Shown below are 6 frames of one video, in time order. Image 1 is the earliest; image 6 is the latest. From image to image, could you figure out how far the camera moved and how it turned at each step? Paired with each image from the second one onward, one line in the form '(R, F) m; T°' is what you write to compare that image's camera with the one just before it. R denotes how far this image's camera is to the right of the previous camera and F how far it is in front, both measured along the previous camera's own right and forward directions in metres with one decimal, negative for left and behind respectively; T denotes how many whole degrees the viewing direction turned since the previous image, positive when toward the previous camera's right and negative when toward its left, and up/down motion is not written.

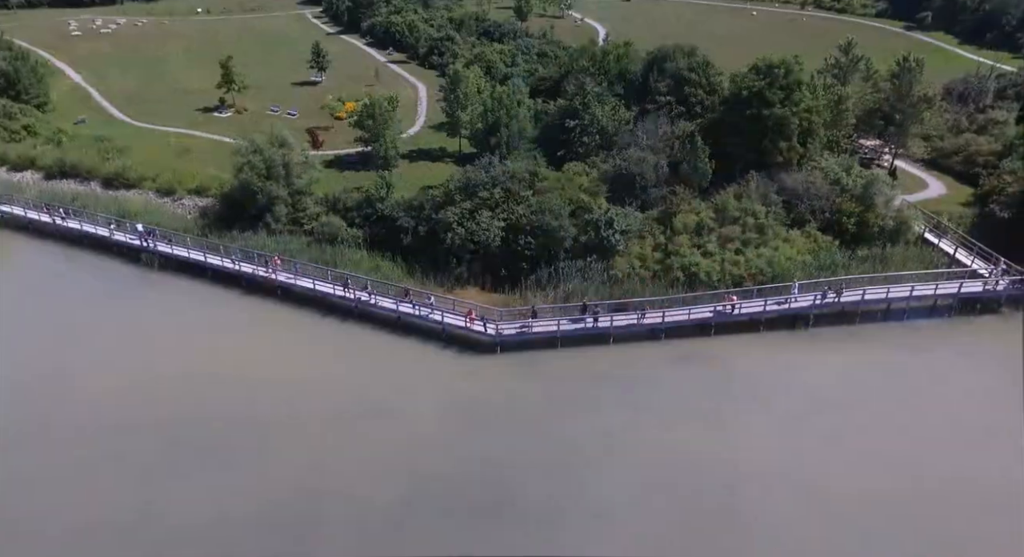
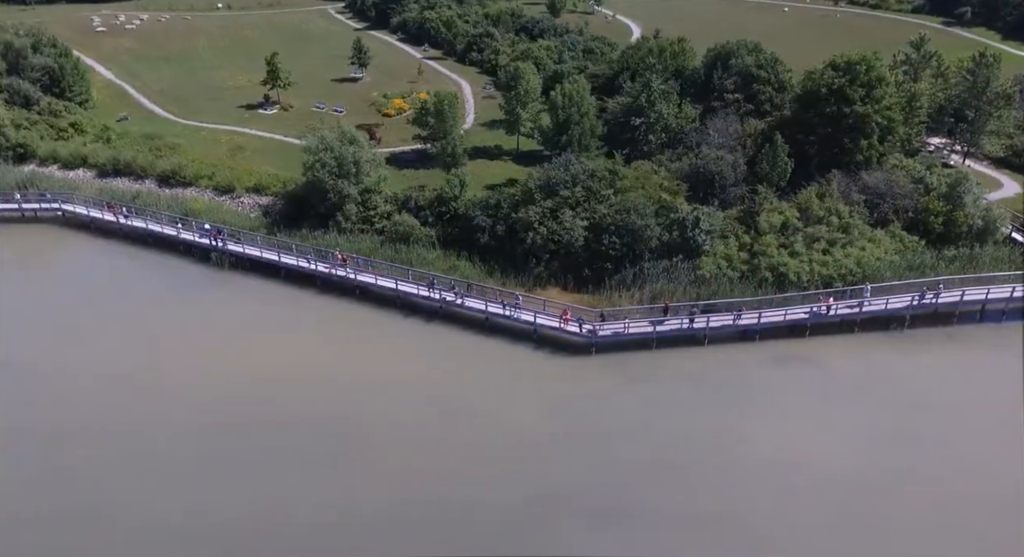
(-3.2, +0.3) m; 0°
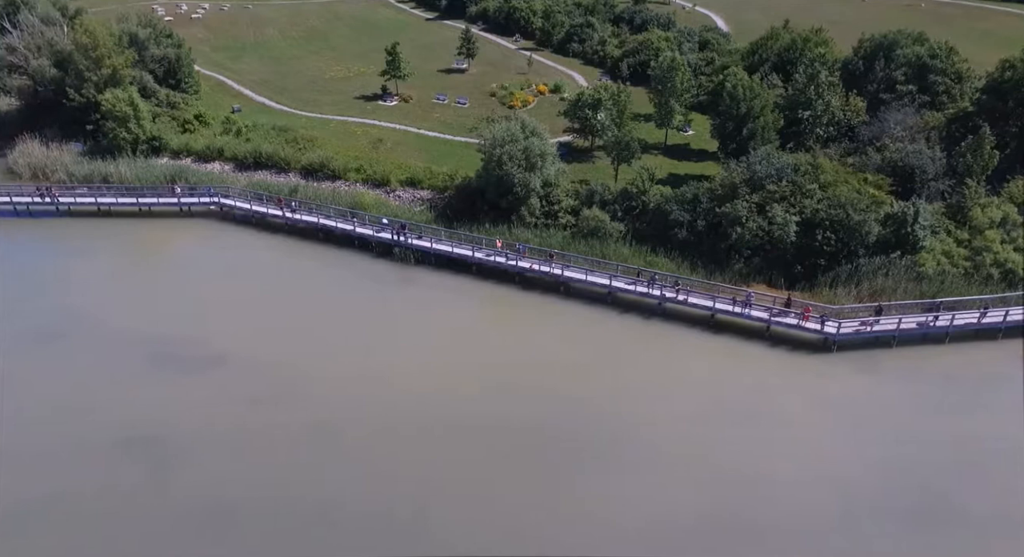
(-7.9, +0.6) m; 0°
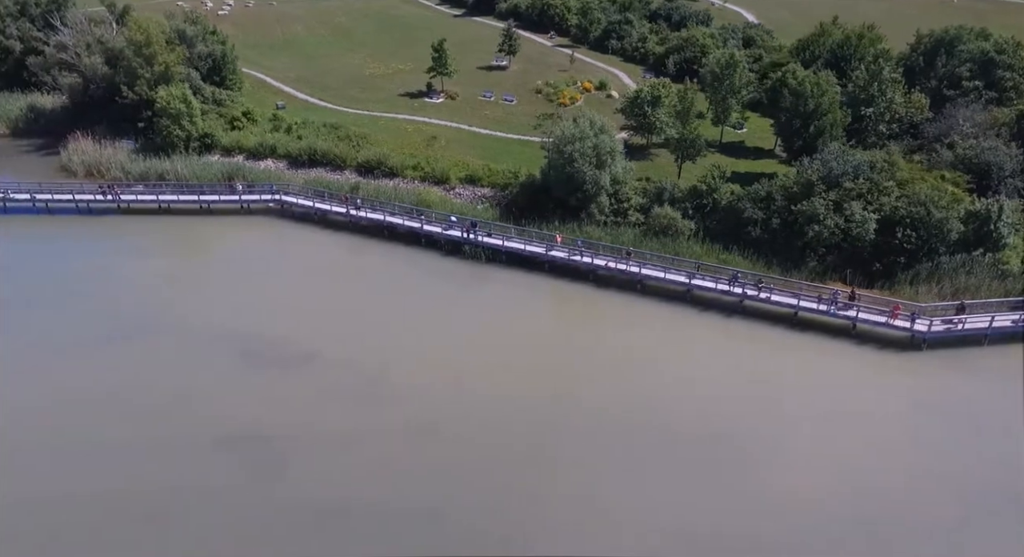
(-2.9, +0.1) m; 0°
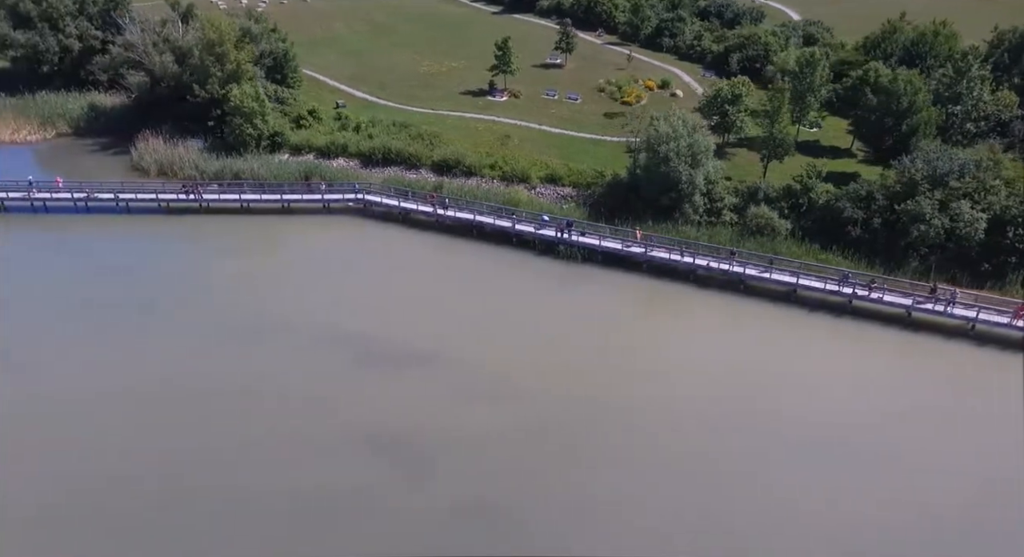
(-3.8, +0.2) m; 0°
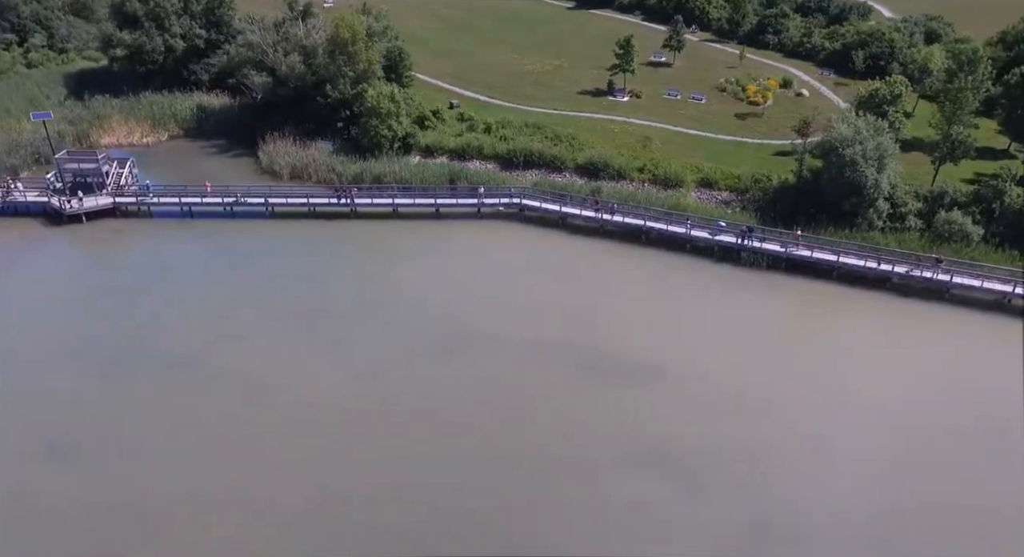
(-7.0, +0.9) m; -1°
